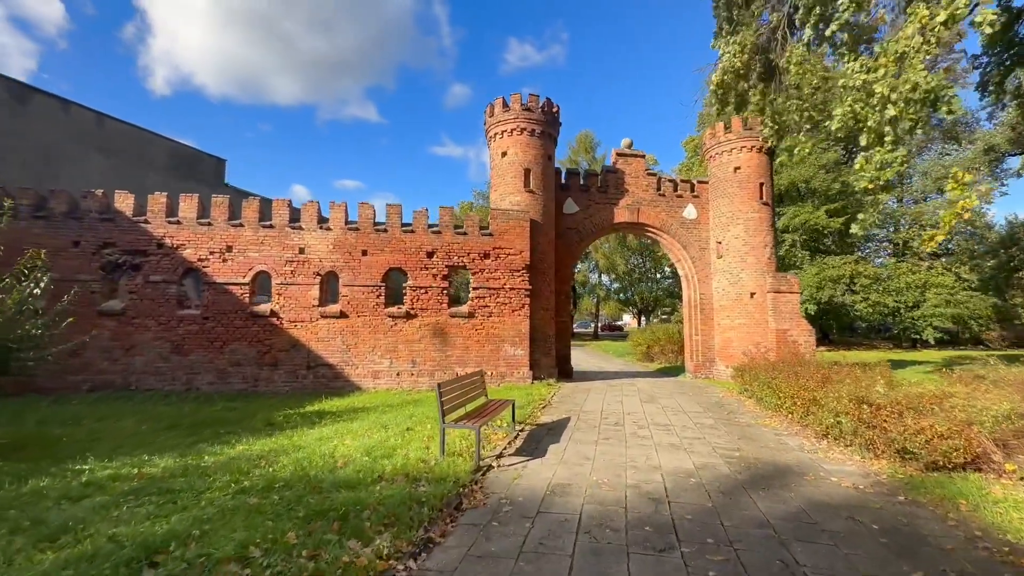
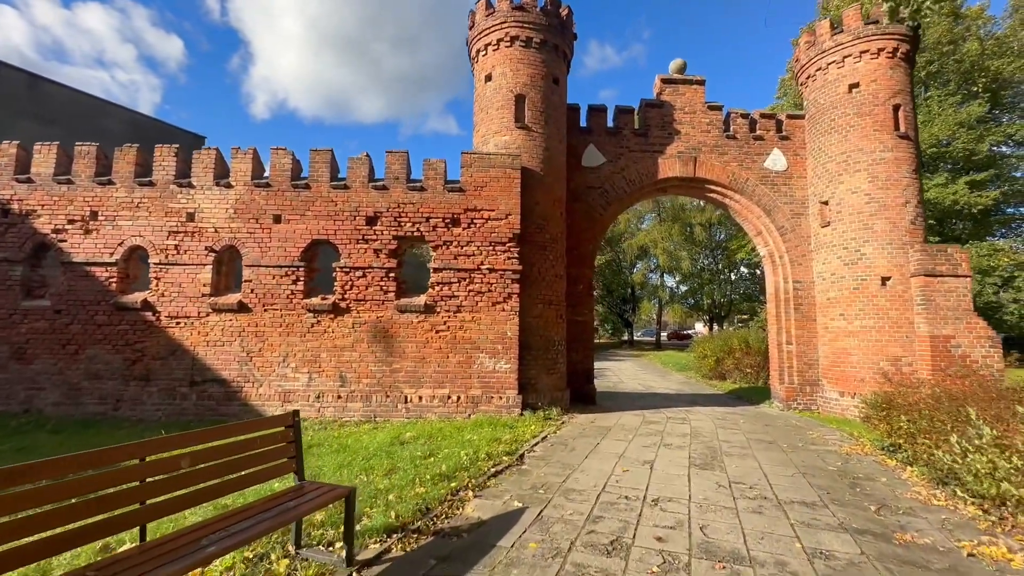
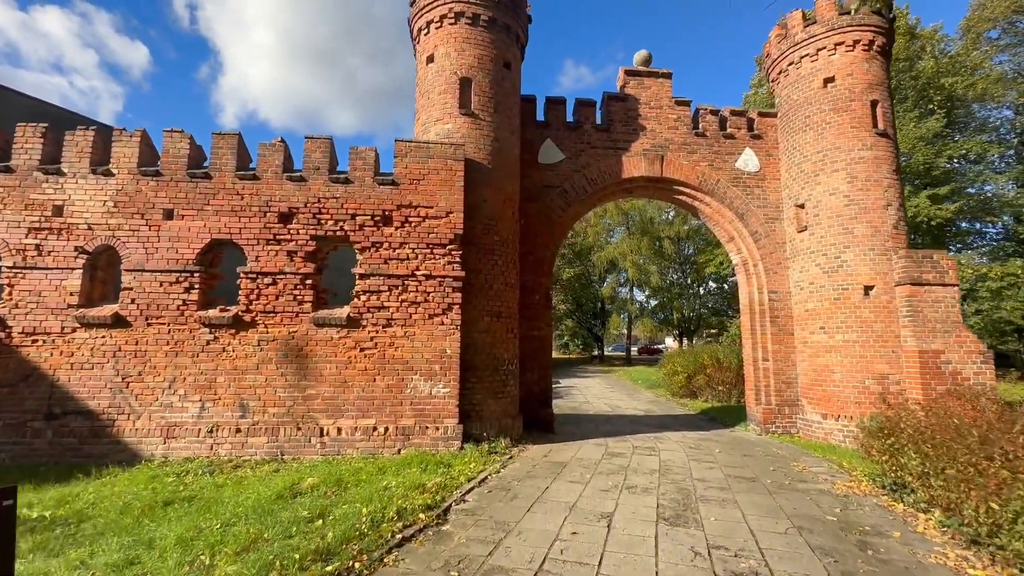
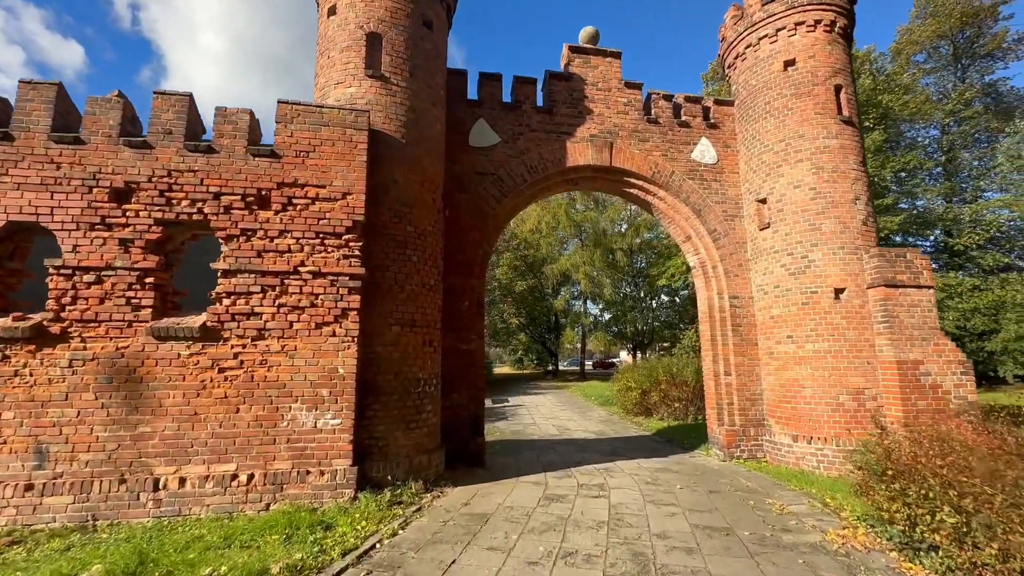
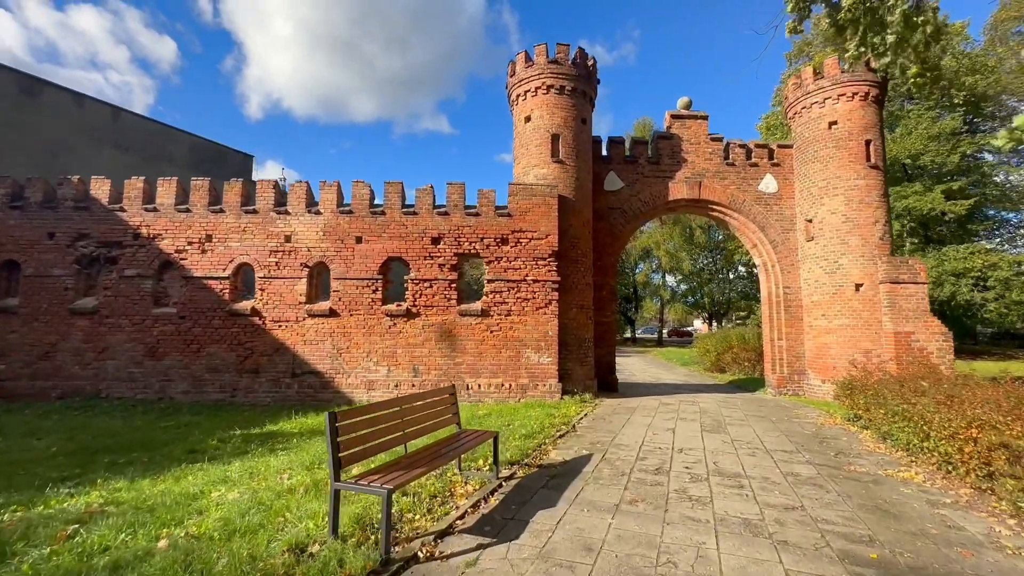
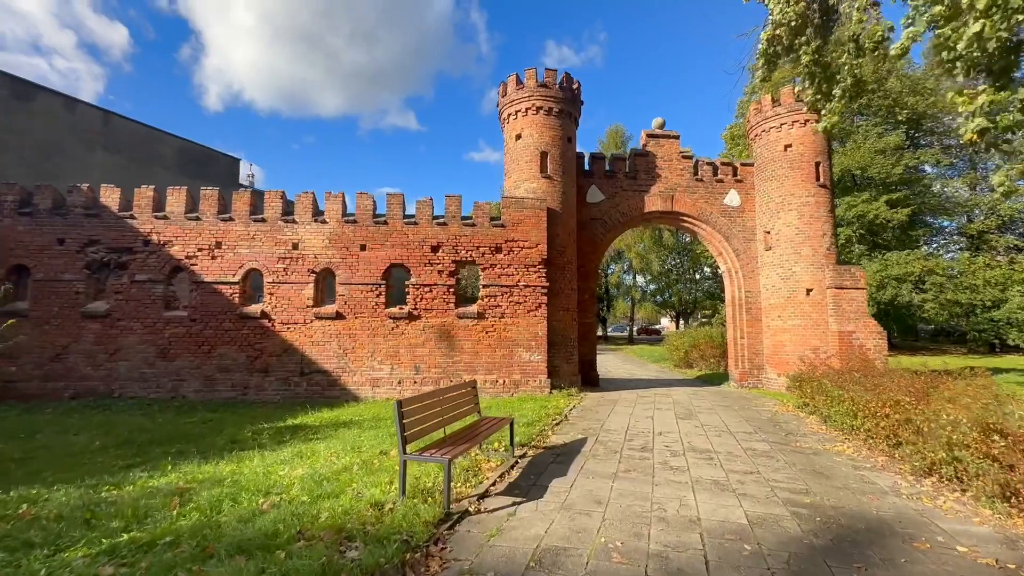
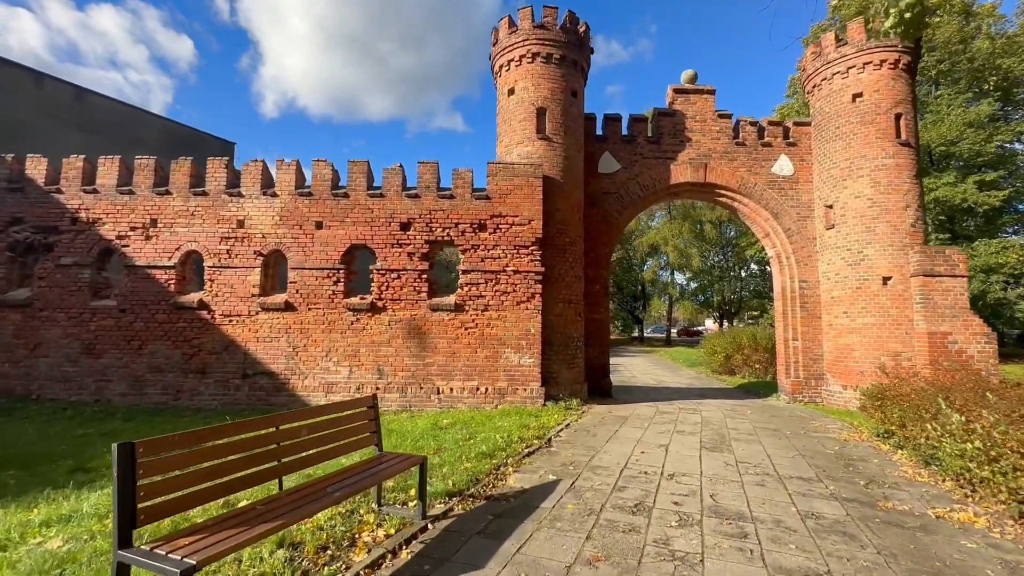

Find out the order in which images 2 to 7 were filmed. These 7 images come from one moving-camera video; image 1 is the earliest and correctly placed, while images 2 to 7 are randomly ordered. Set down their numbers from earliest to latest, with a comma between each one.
6, 5, 7, 2, 3, 4
